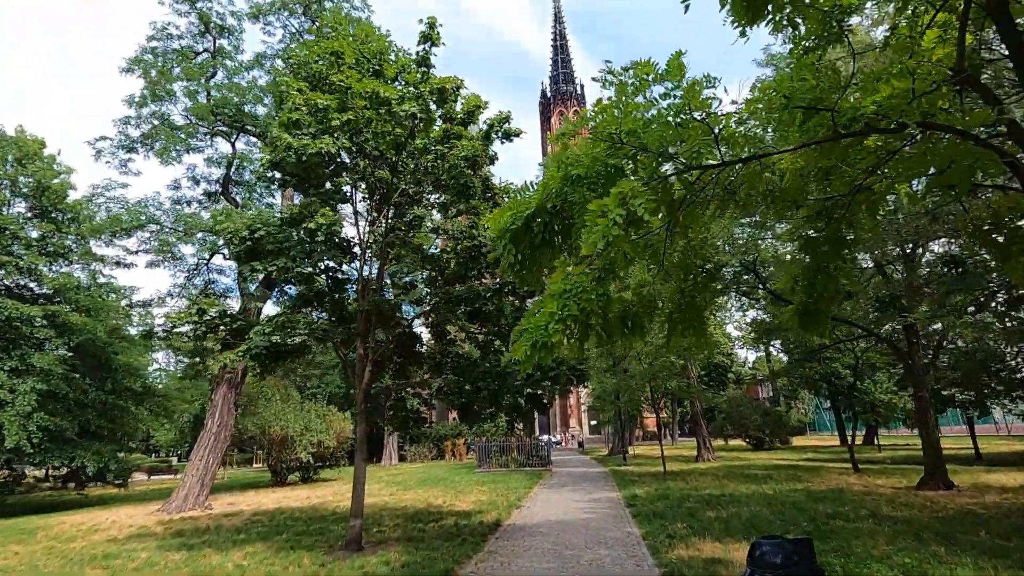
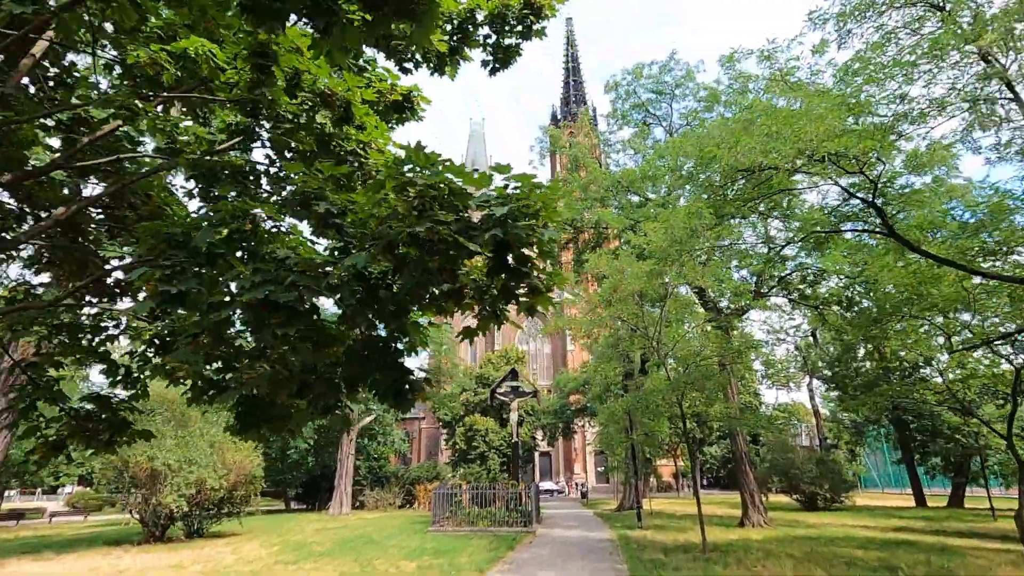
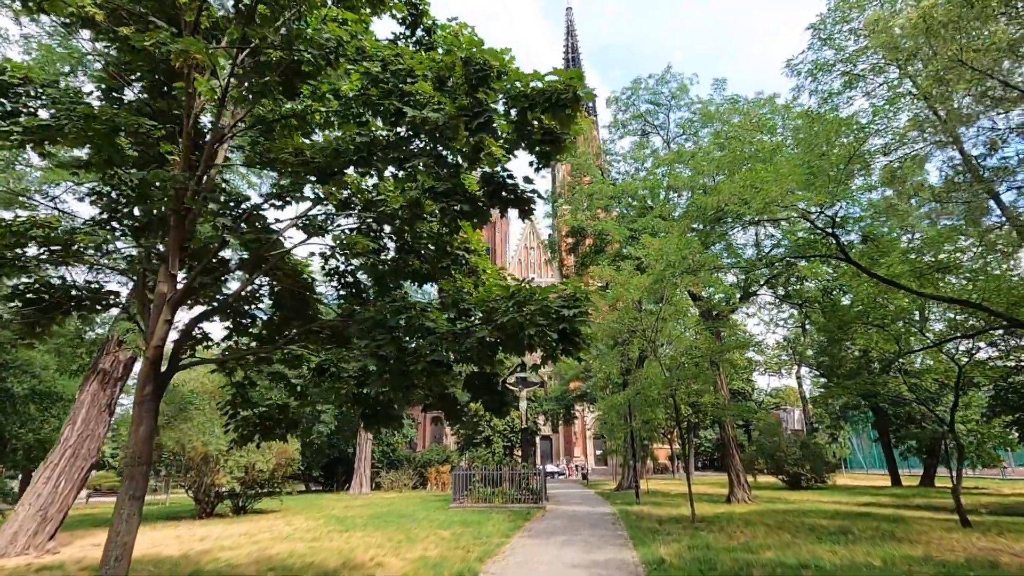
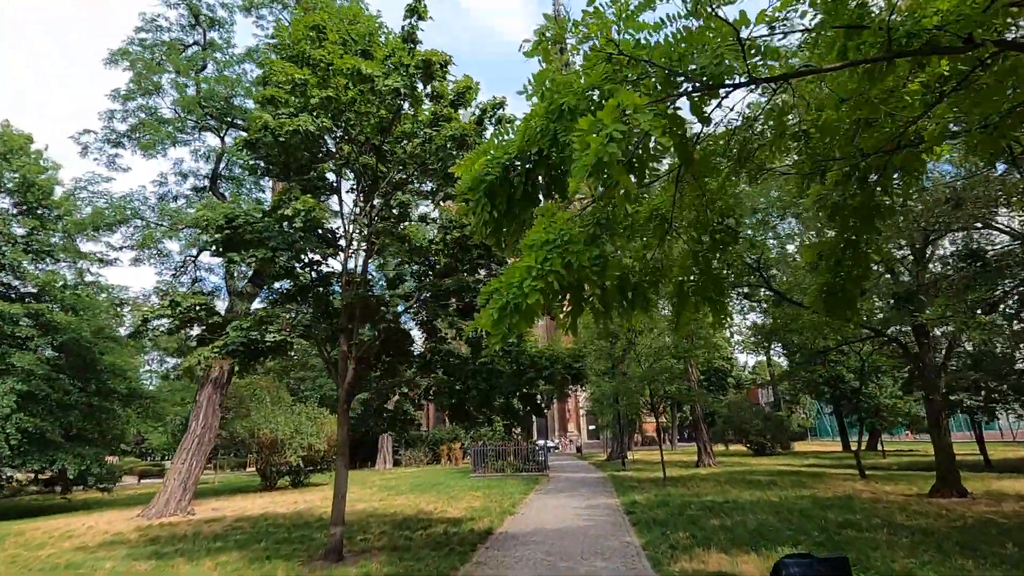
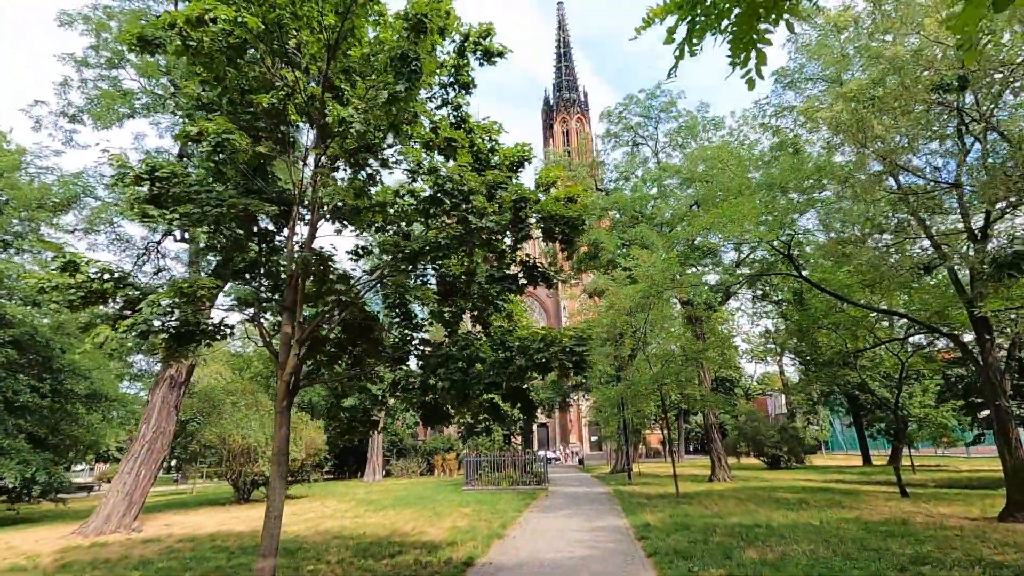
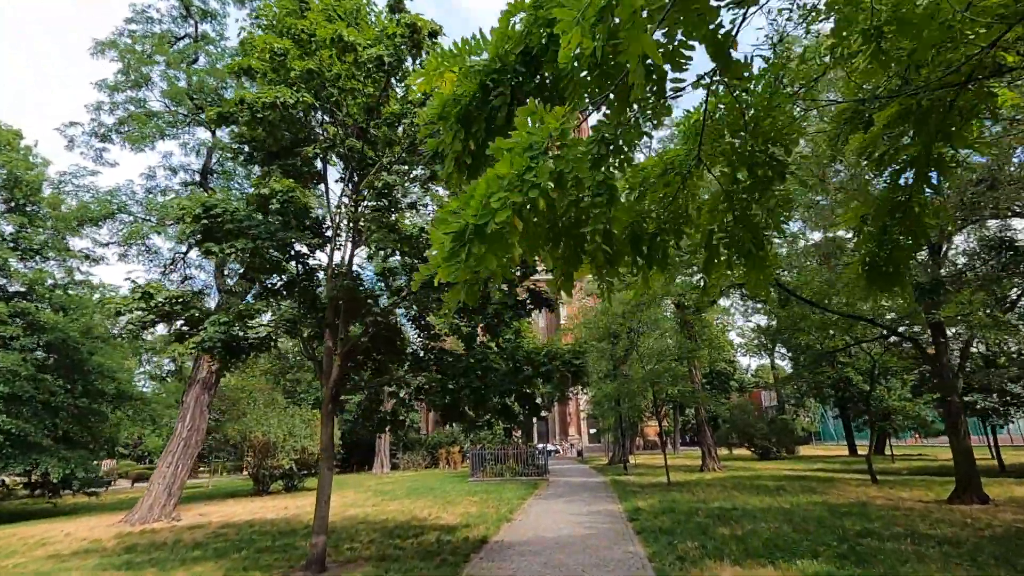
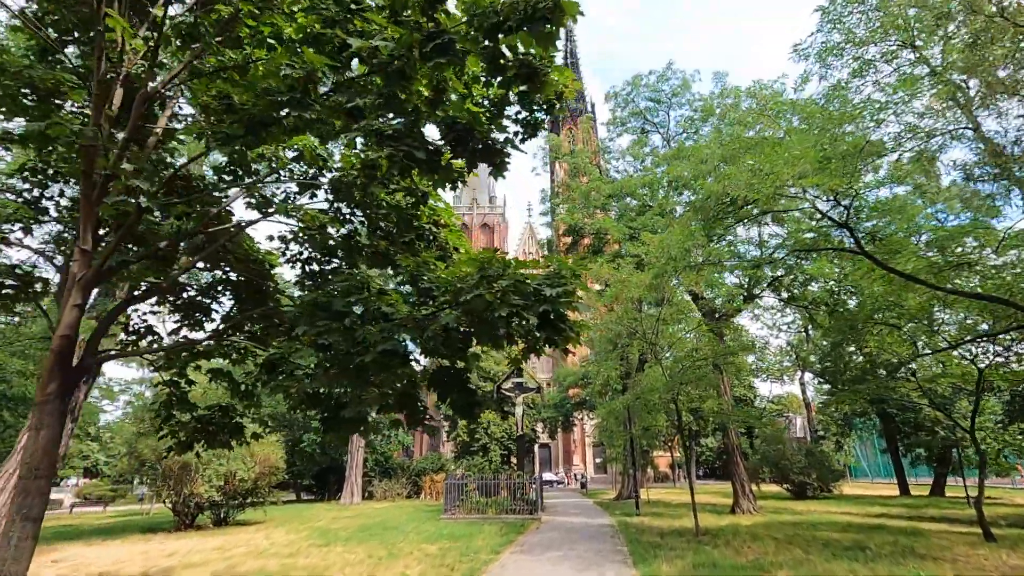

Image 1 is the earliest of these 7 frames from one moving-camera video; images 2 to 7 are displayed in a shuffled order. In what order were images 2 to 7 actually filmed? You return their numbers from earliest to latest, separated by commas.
4, 6, 5, 3, 7, 2
